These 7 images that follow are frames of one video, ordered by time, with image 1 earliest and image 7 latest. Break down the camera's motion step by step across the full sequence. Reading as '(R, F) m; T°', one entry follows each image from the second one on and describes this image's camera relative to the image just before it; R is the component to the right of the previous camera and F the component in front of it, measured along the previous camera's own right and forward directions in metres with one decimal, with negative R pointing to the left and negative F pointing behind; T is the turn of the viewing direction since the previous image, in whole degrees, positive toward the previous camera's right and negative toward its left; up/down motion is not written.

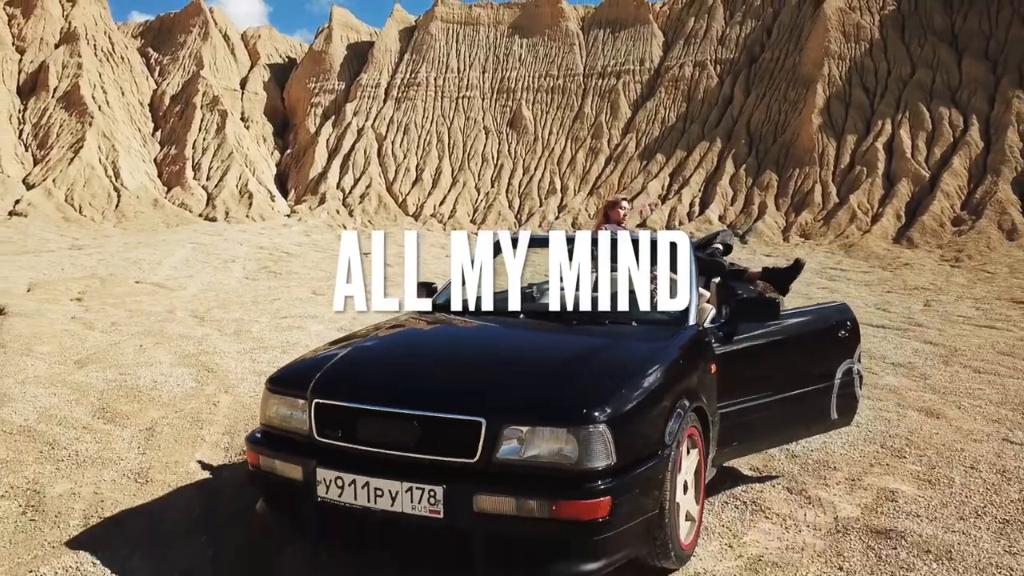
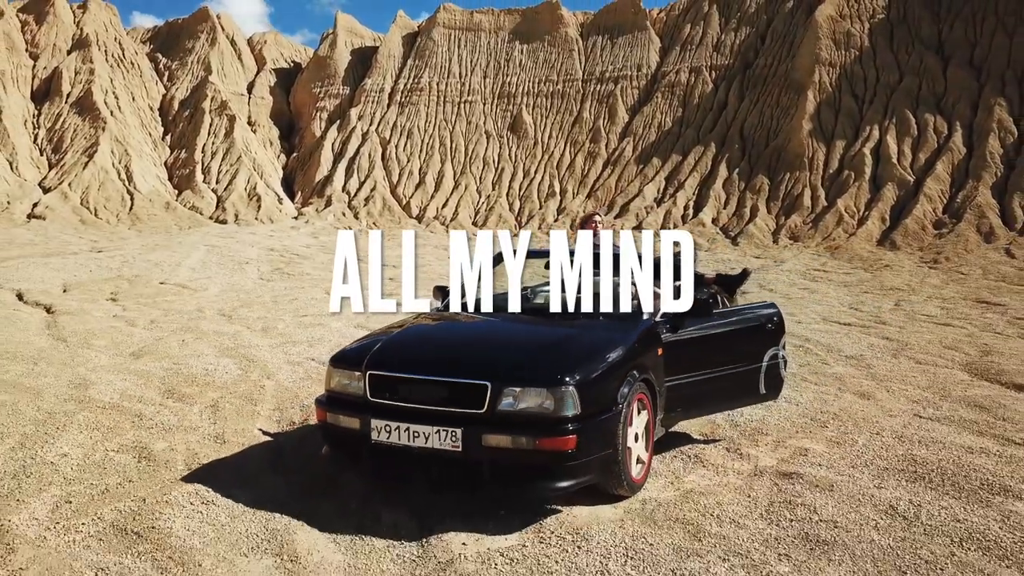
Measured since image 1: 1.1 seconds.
(0.0, -0.8) m; 0°
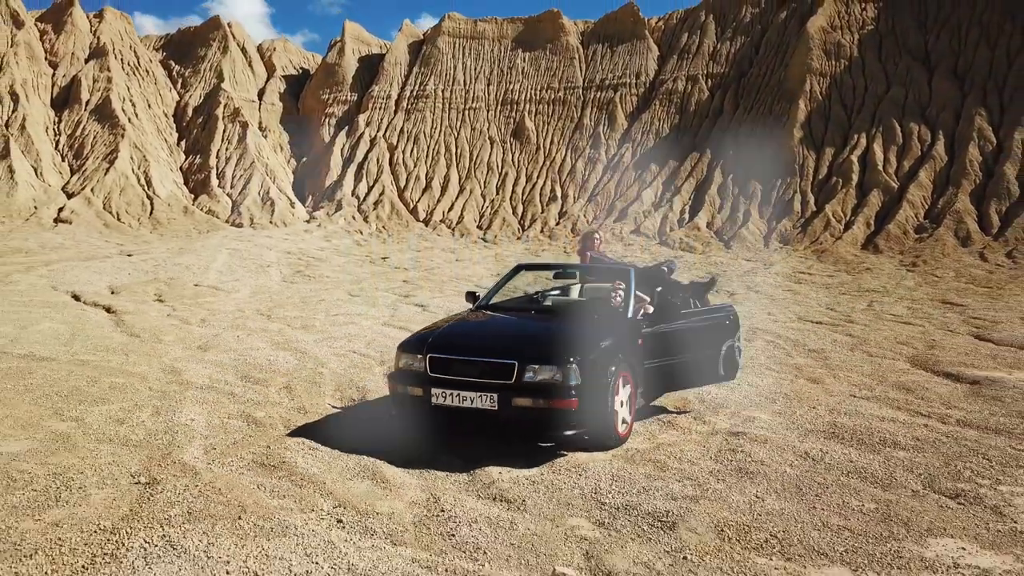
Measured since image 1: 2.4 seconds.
(-0.1, -1.1) m; 0°
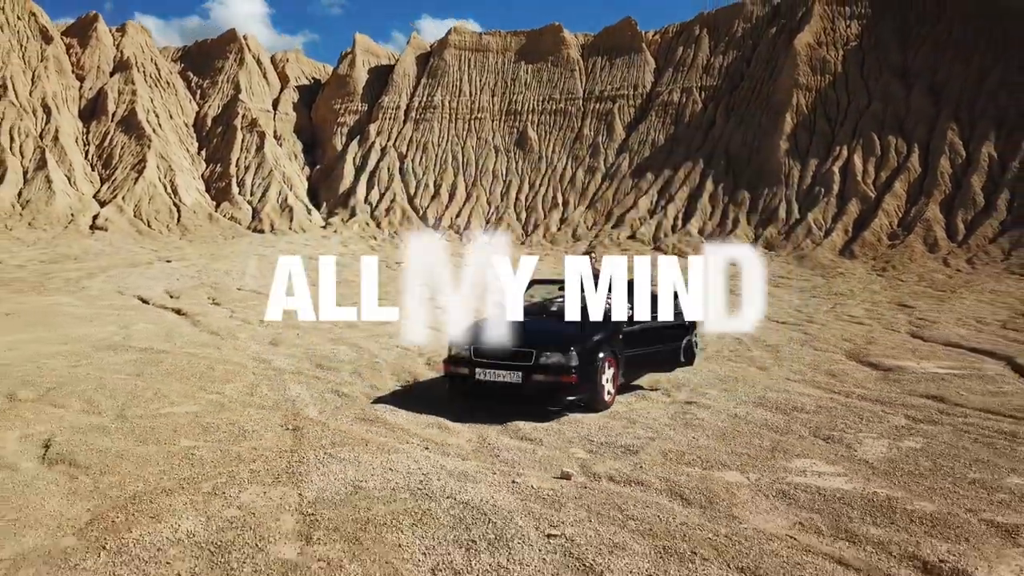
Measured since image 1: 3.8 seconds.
(-0.1, -1.8) m; 0°
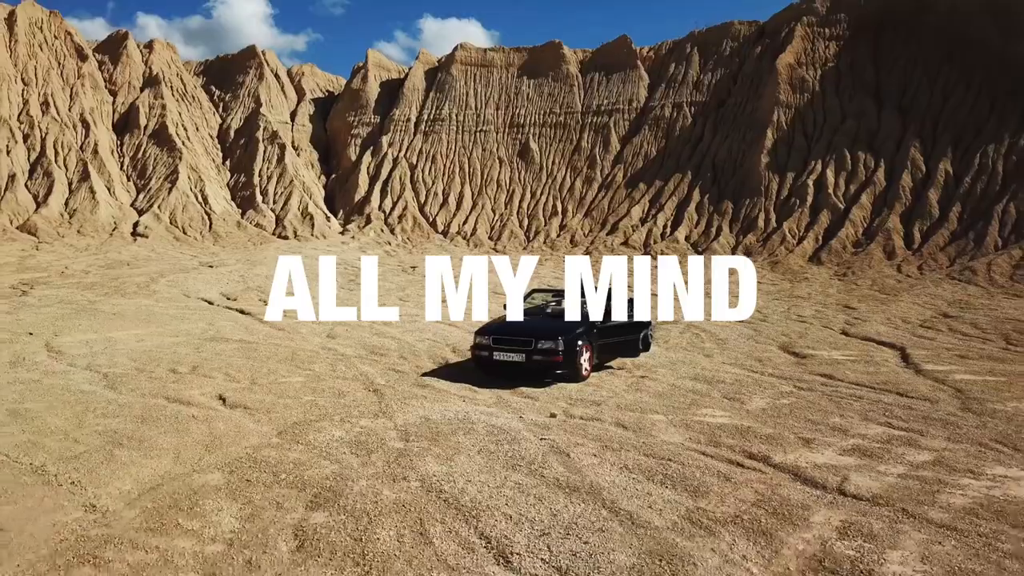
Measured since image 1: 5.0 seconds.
(0.0, -2.6) m; 0°
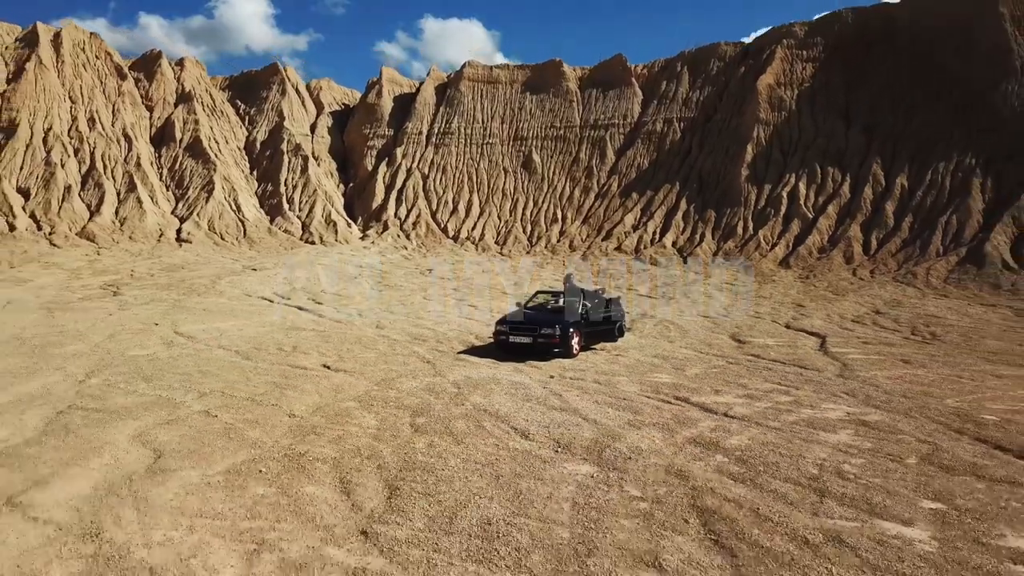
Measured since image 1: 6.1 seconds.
(-0.1, -3.4) m; 0°
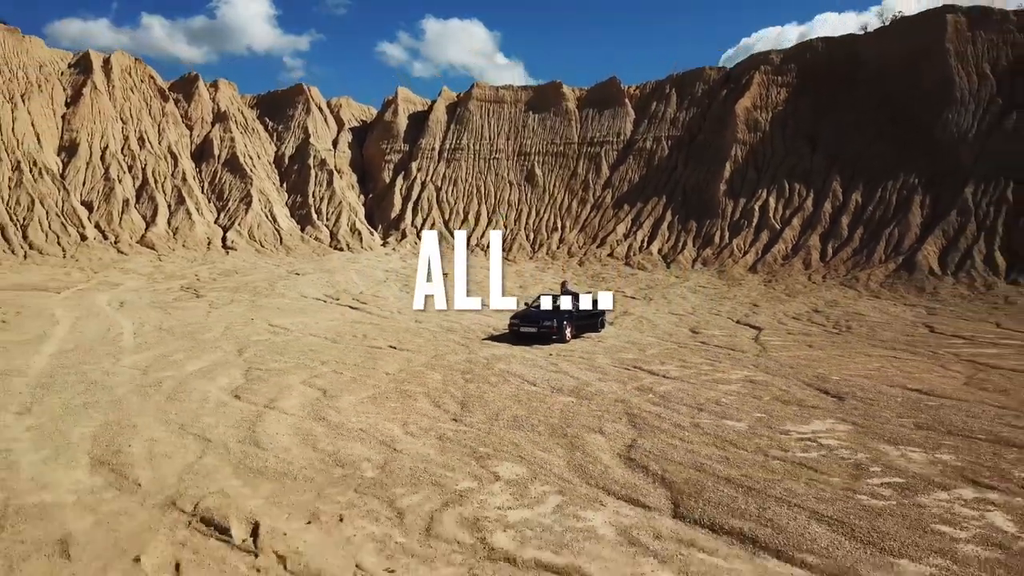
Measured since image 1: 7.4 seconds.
(-0.2, -4.5) m; 0°
